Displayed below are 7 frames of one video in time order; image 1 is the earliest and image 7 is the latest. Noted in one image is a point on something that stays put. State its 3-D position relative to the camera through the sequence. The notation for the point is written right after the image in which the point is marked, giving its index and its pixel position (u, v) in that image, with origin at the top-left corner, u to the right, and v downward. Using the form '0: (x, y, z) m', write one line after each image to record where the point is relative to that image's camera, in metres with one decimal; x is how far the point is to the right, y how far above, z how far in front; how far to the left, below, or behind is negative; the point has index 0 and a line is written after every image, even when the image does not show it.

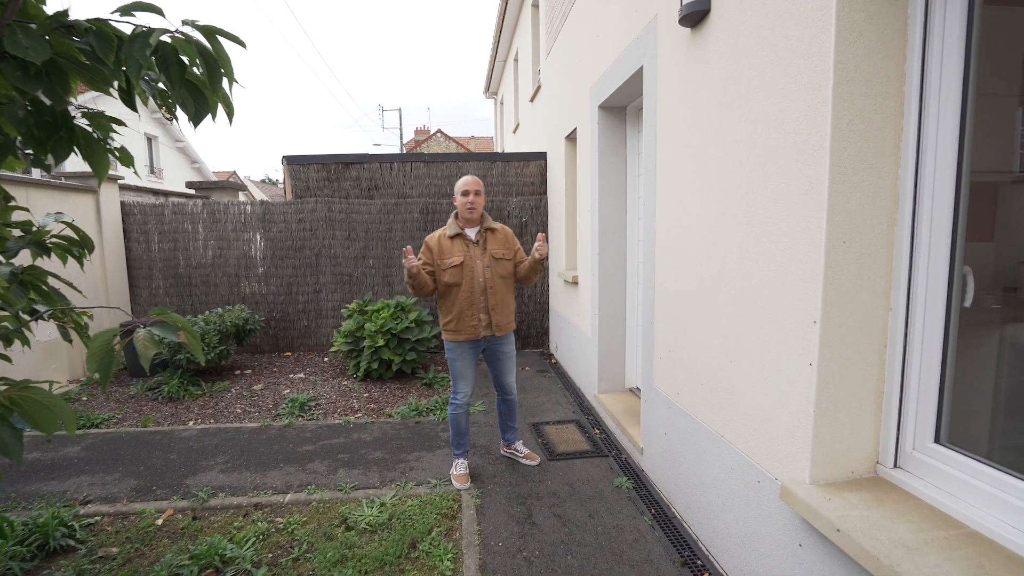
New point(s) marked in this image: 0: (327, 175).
0: (-2.4, +1.5, +6.5) m
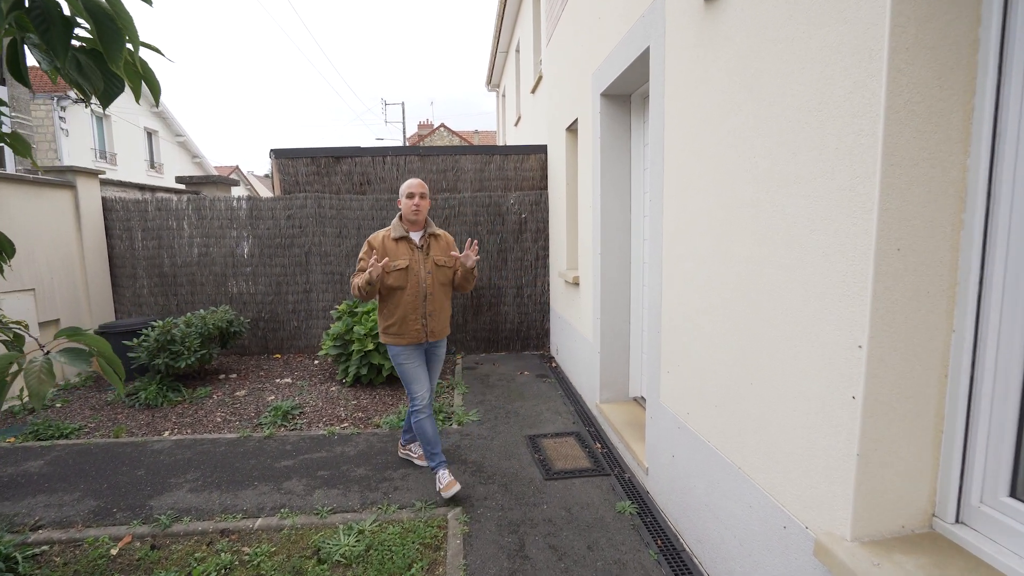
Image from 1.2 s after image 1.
0: (-2.4, +1.5, +6.2) m
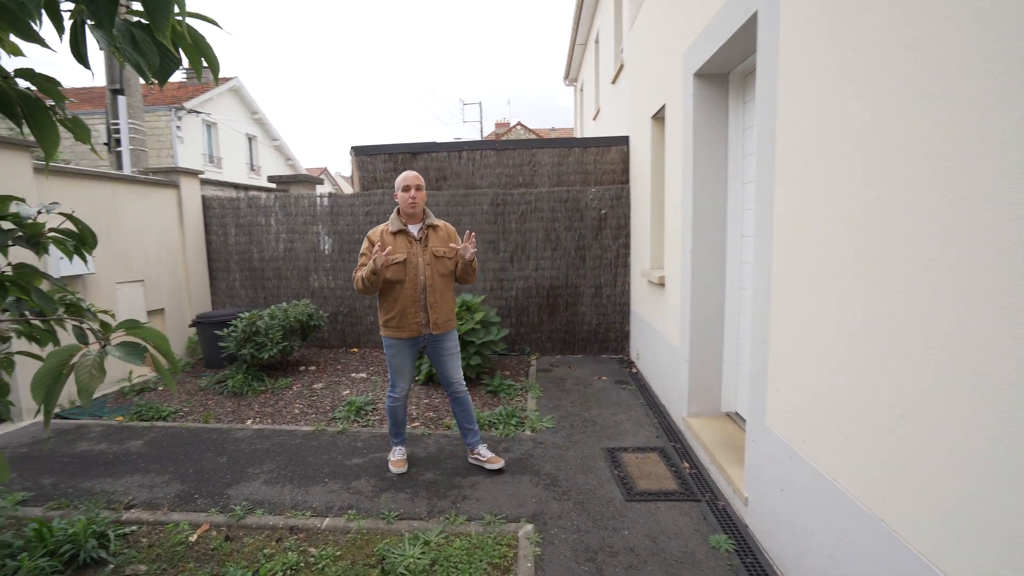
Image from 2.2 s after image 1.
0: (-1.5, +1.5, +6.2) m
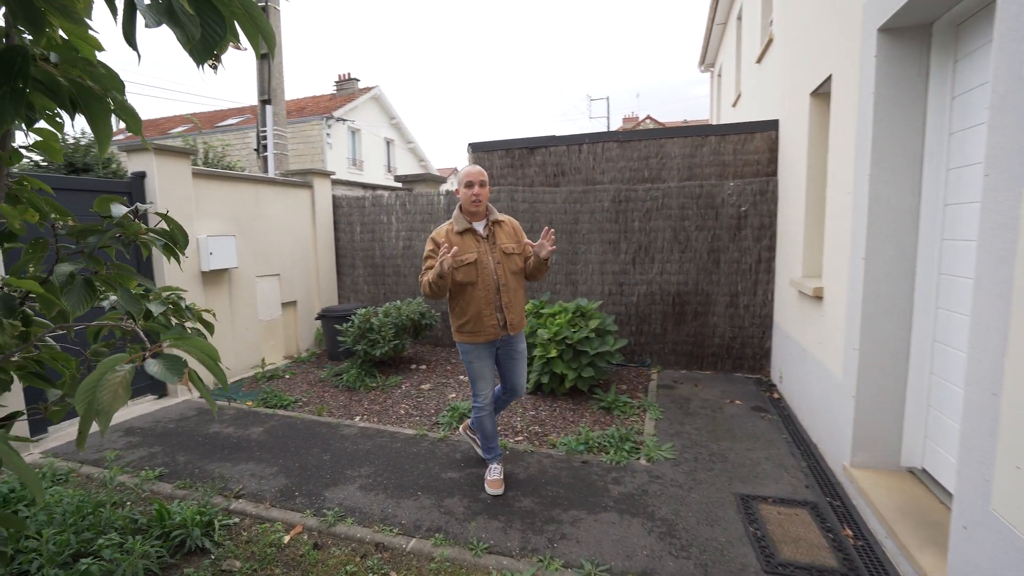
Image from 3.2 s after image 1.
0: (0.0, +1.5, +6.0) m
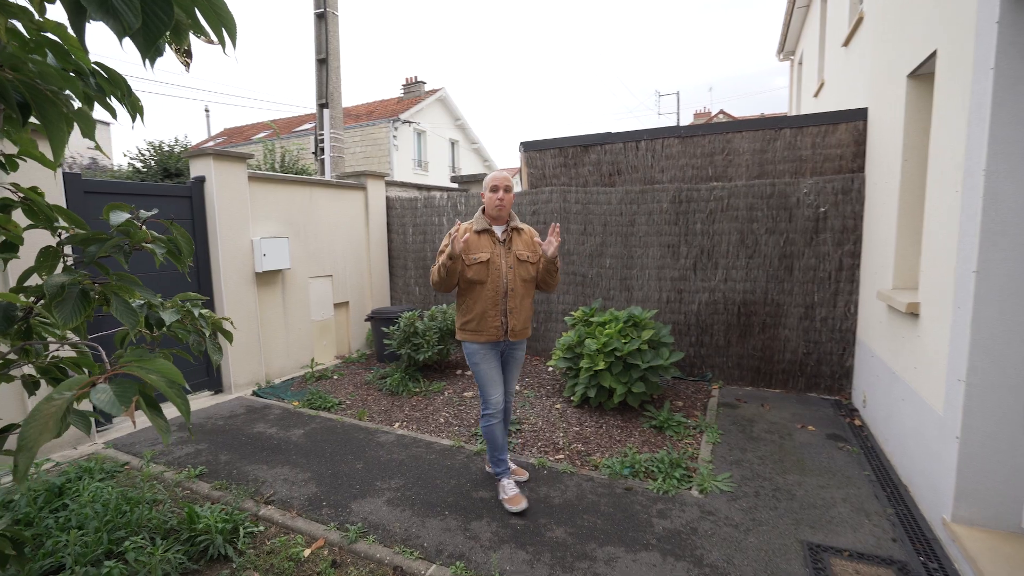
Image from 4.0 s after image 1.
0: (+0.6, +1.5, +5.7) m
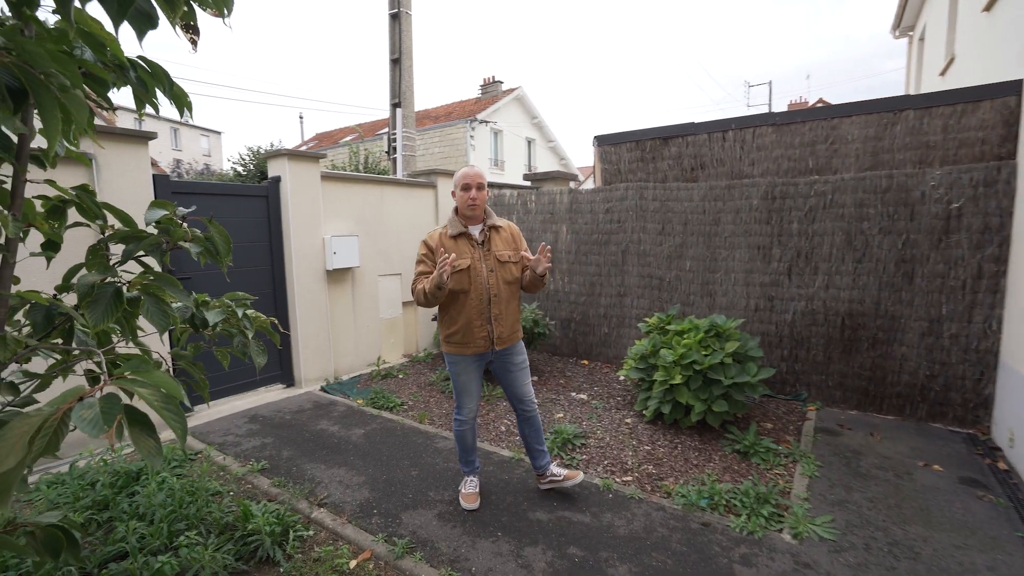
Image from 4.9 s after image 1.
0: (+1.4, +1.4, +5.3) m
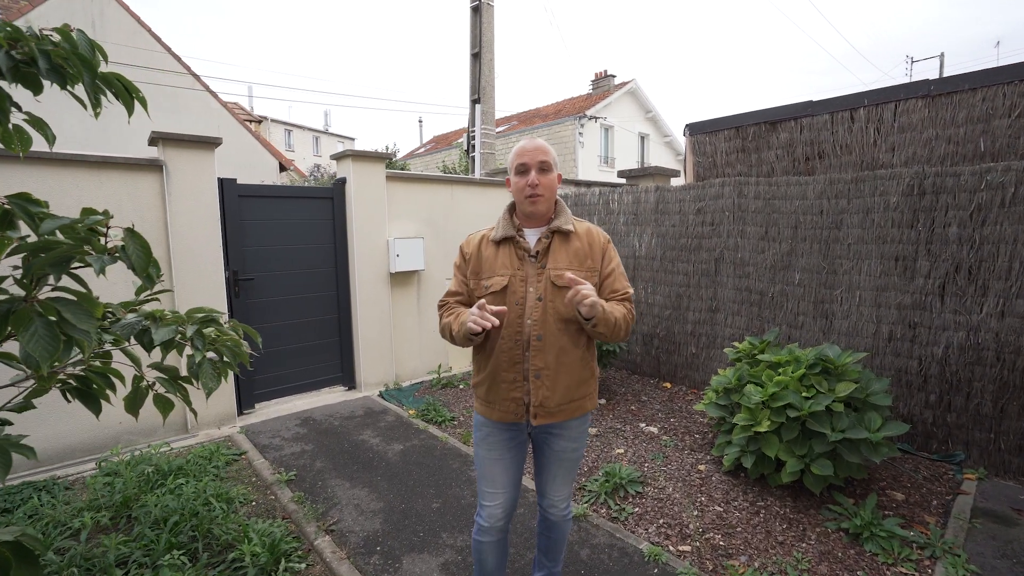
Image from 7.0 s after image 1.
0: (+2.1, +1.3, +4.4) m
